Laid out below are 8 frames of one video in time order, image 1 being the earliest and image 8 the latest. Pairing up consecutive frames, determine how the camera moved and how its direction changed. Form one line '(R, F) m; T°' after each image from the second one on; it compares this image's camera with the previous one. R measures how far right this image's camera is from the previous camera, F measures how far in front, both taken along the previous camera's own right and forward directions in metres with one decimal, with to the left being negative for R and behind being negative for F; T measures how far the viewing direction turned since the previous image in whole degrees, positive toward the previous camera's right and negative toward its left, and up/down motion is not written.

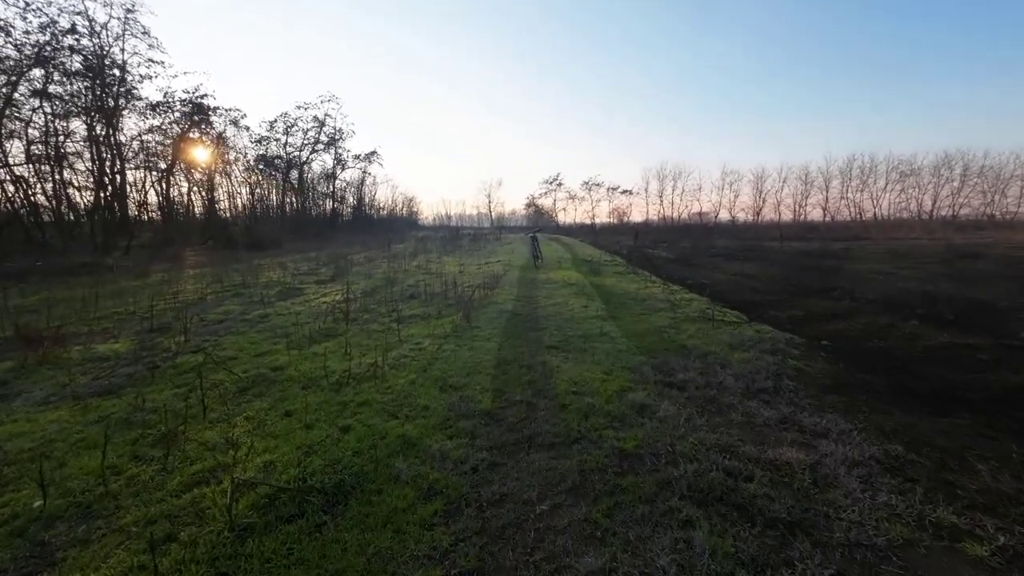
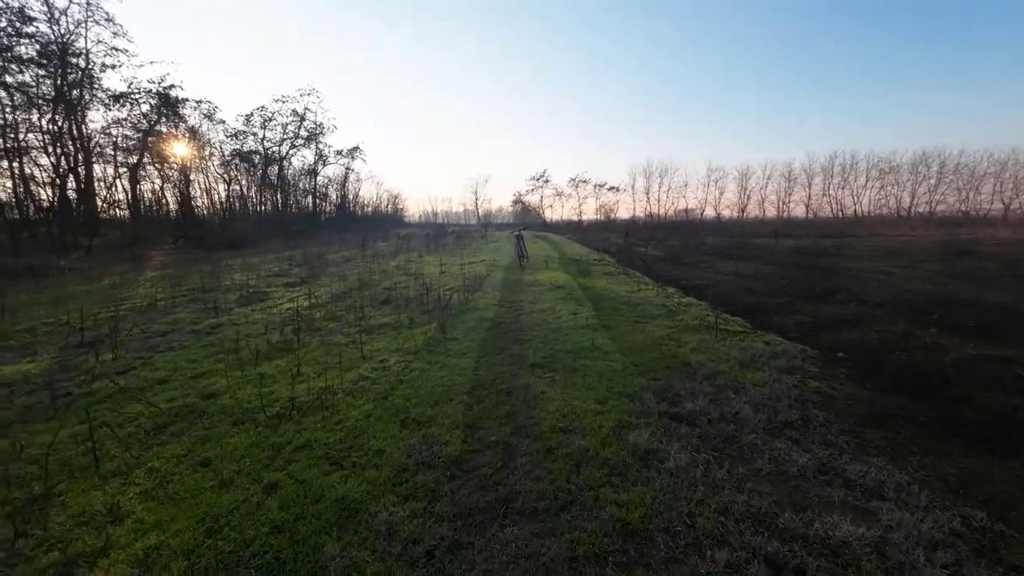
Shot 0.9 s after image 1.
(+0.2, +1.3) m; +2°
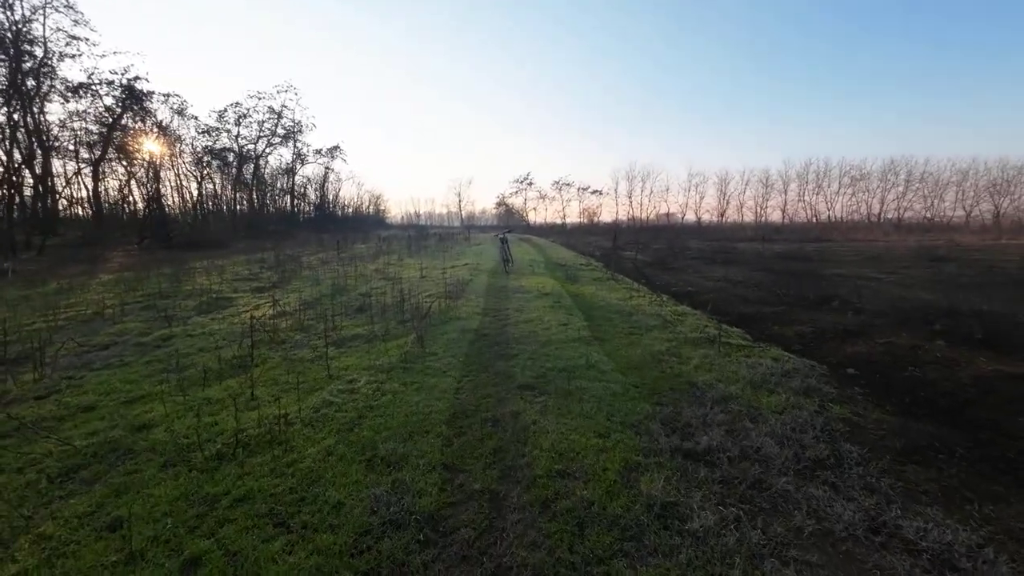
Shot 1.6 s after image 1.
(-0.1, +1.0) m; +2°
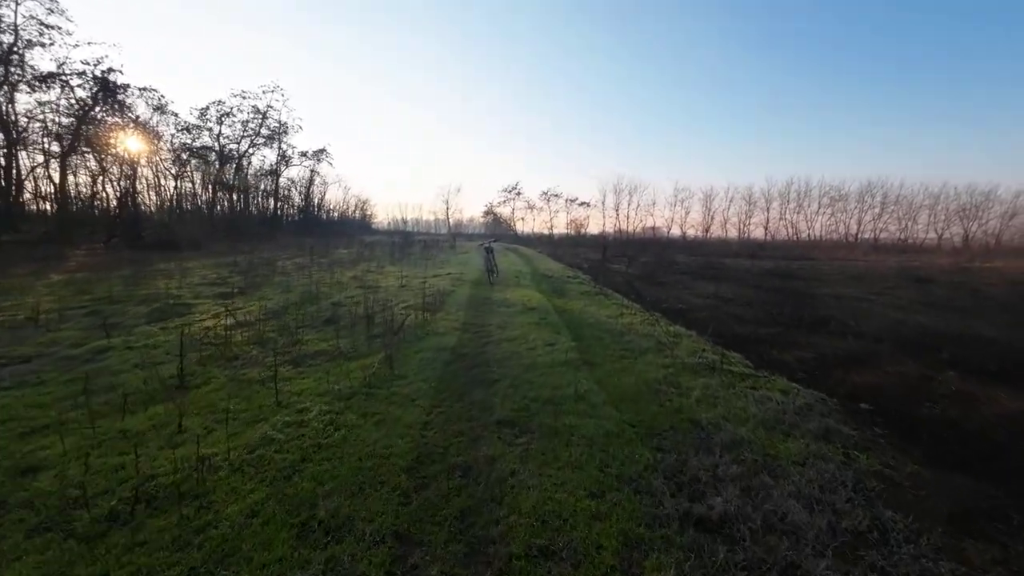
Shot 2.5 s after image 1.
(+0.1, +1.0) m; +2°
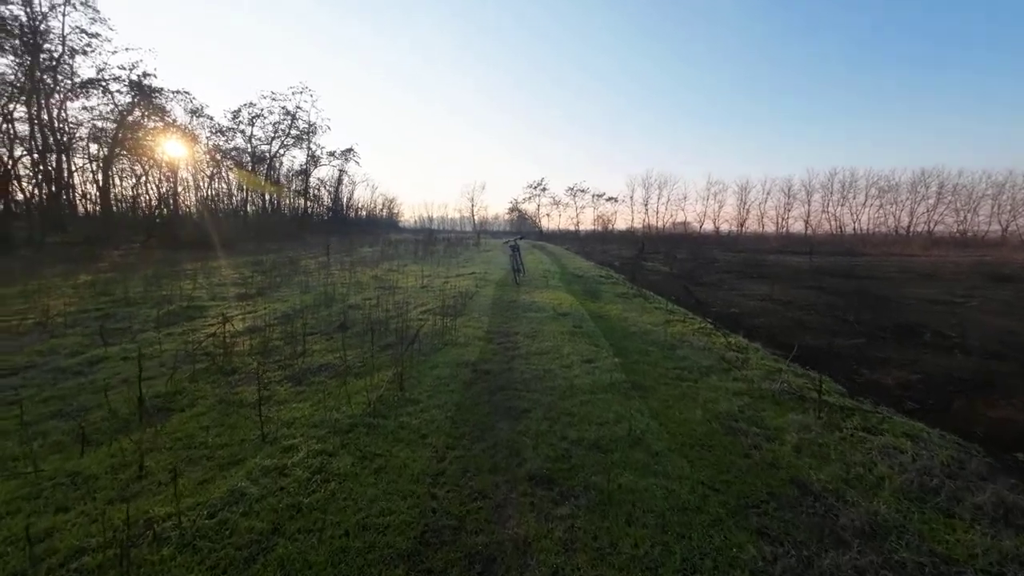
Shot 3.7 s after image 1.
(-0.2, +1.6) m; -4°
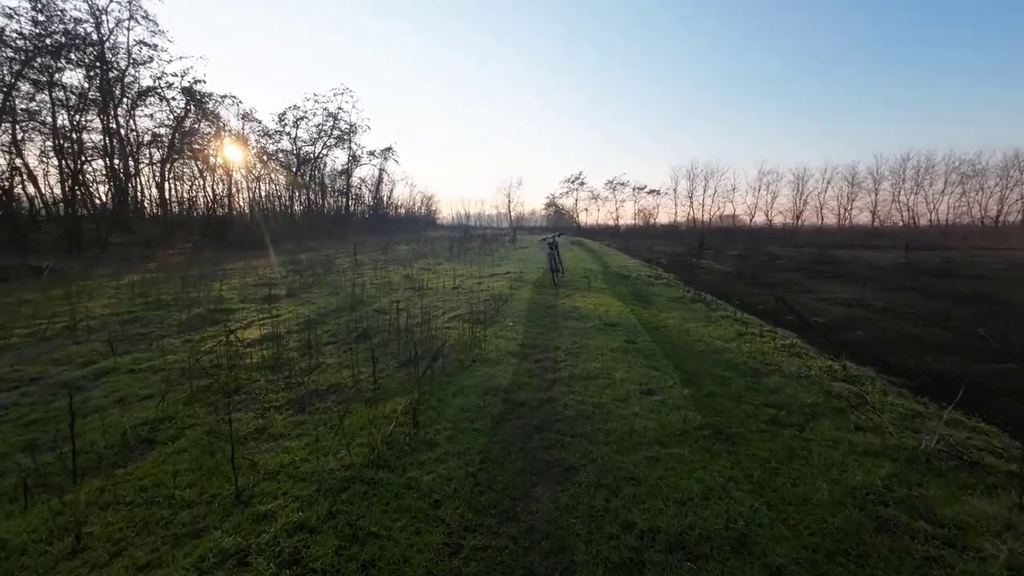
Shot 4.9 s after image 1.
(-0.1, +1.7) m; -5°
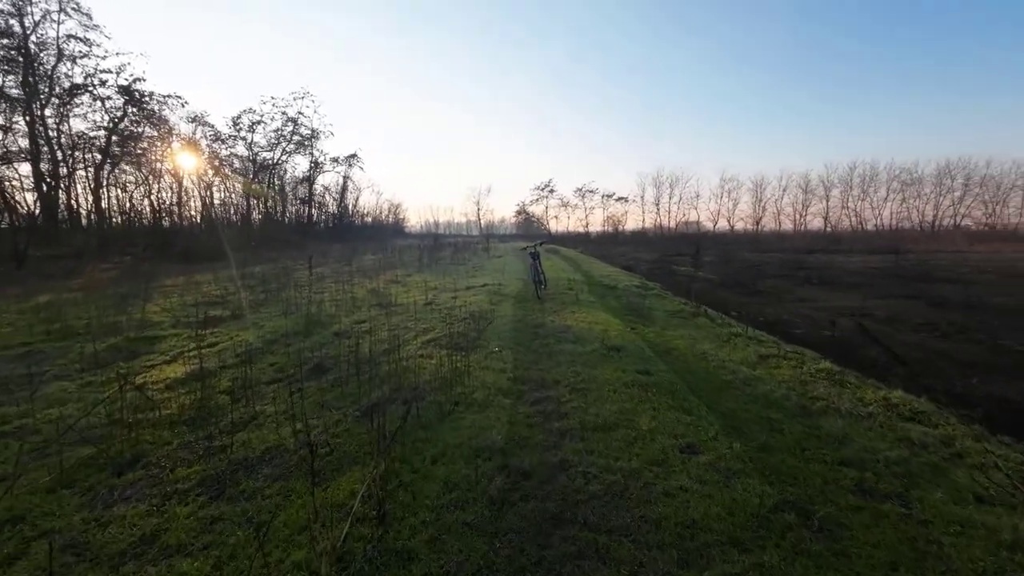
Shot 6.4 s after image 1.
(-0.4, +1.7) m; +4°
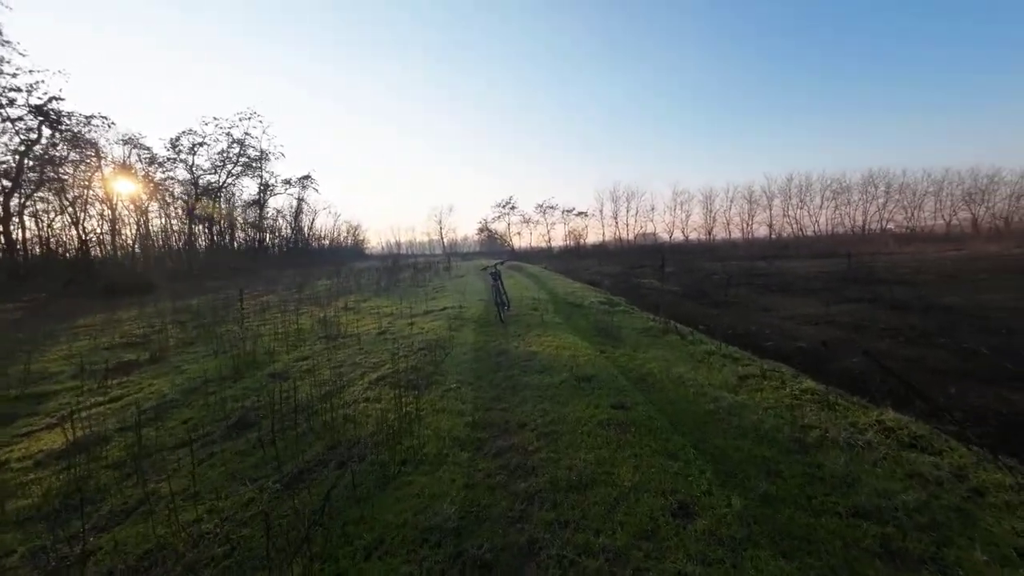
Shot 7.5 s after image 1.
(+0.2, +1.0) m; +5°
